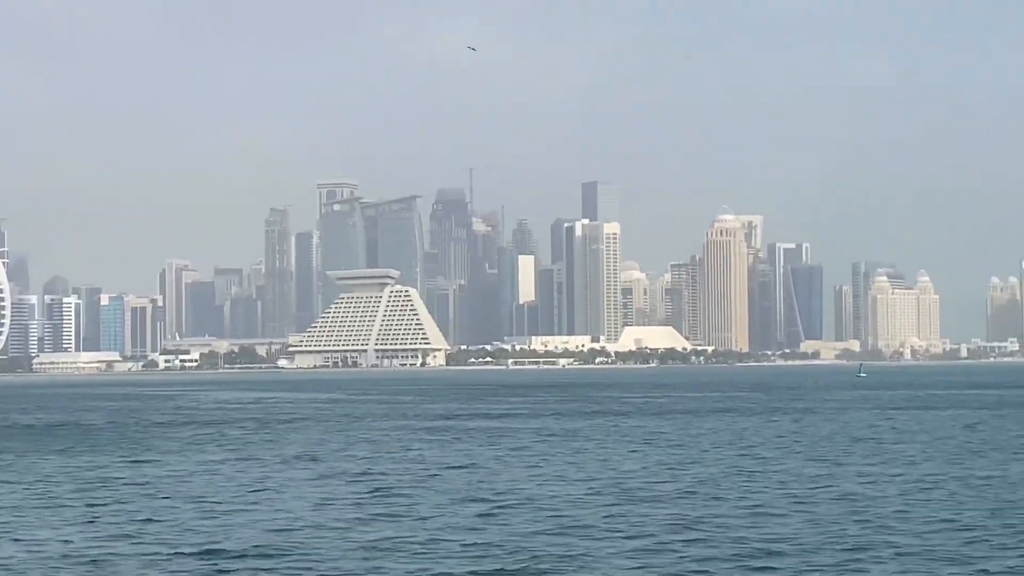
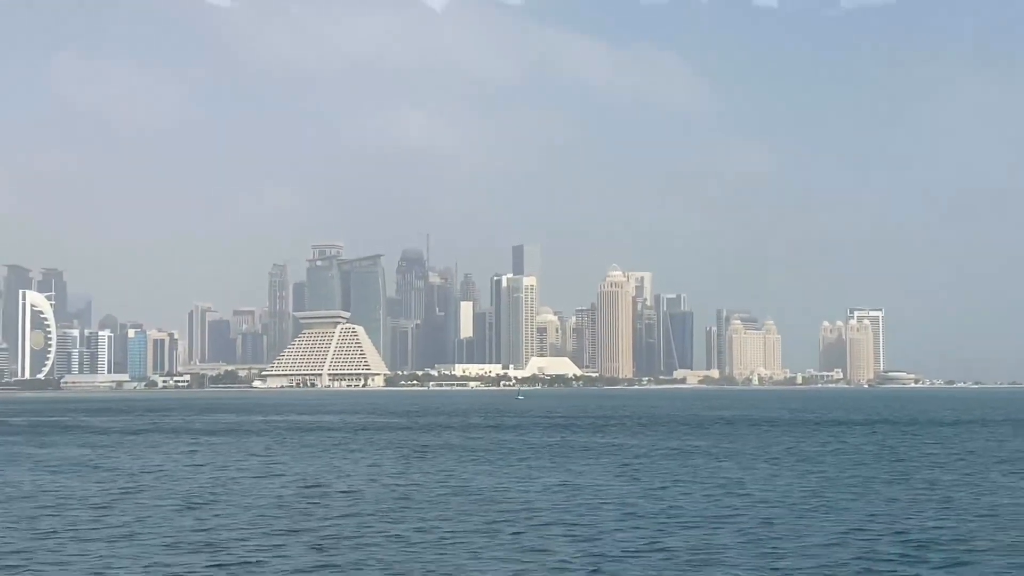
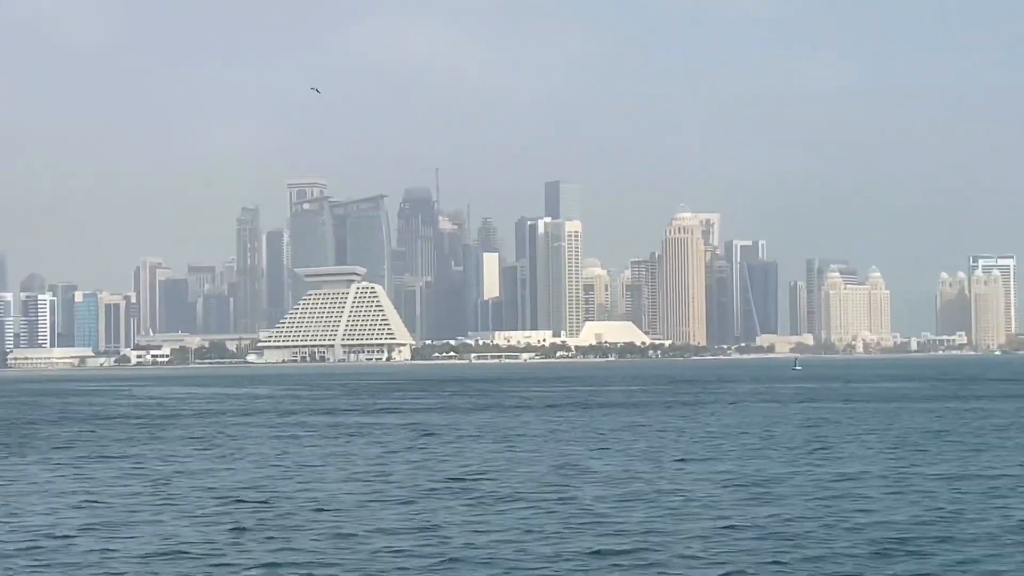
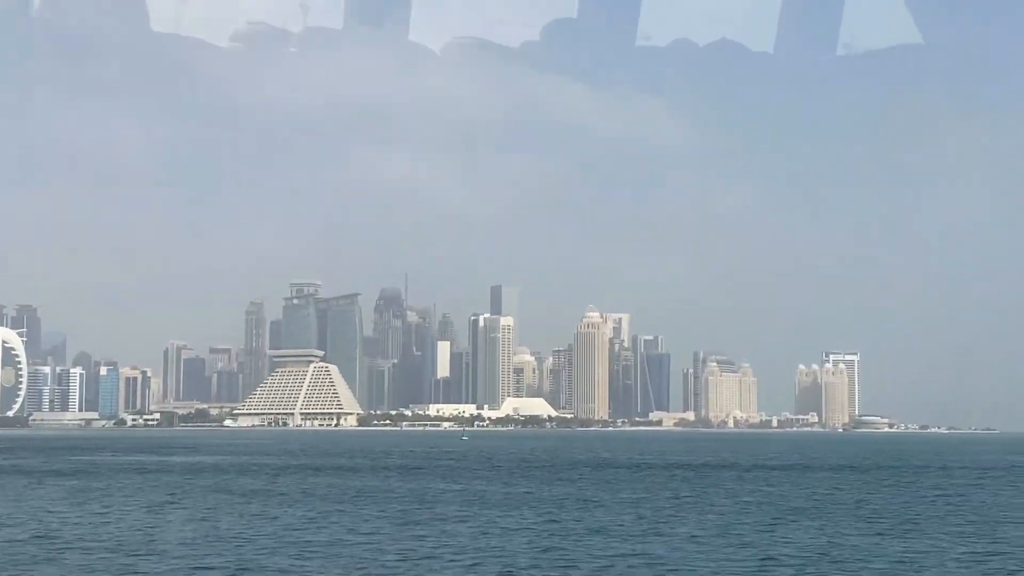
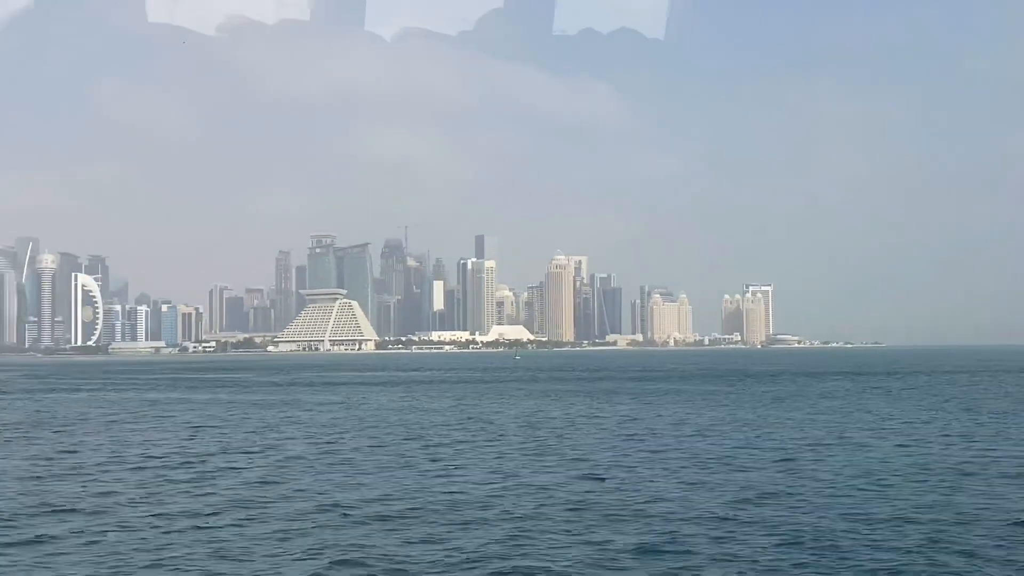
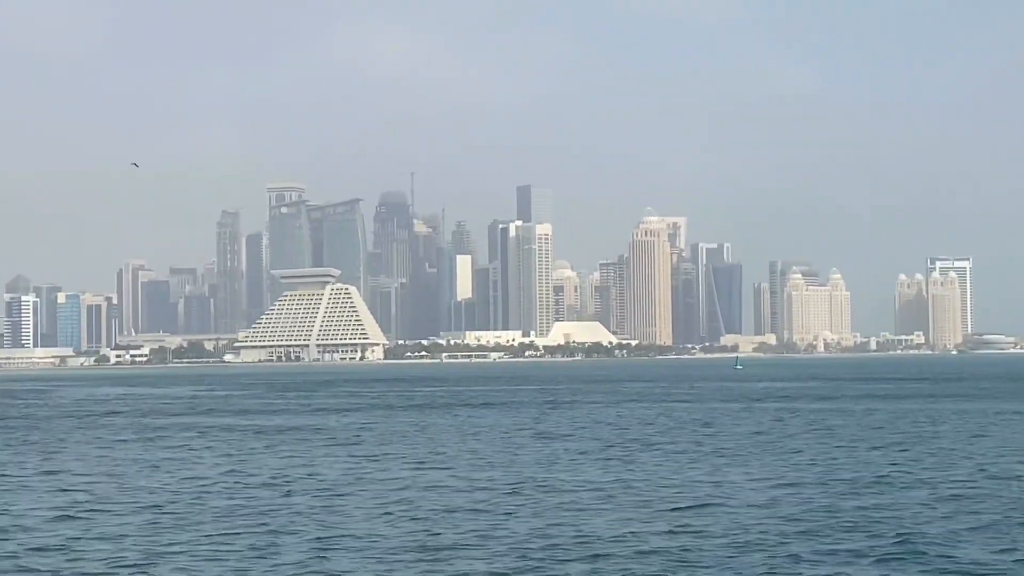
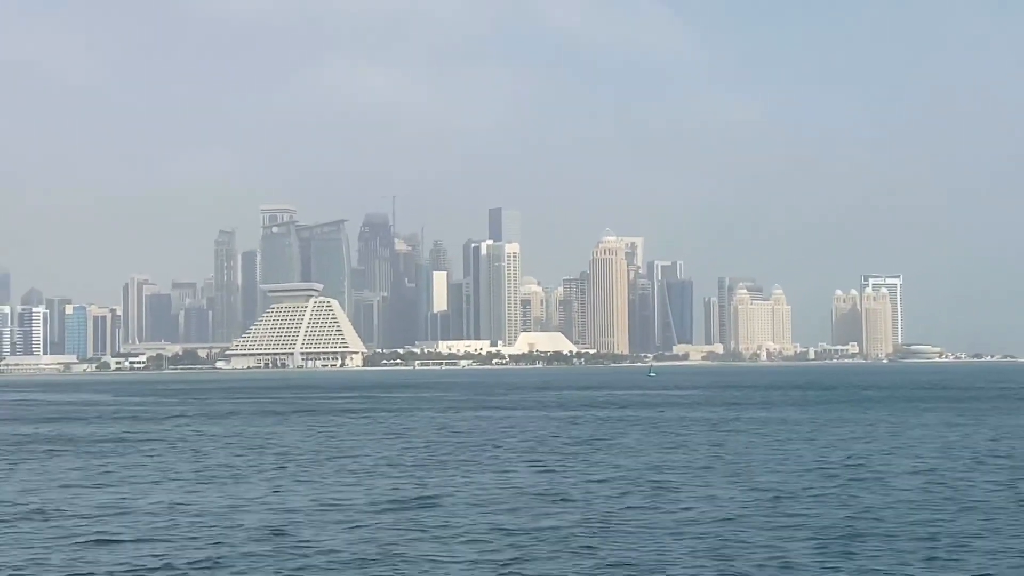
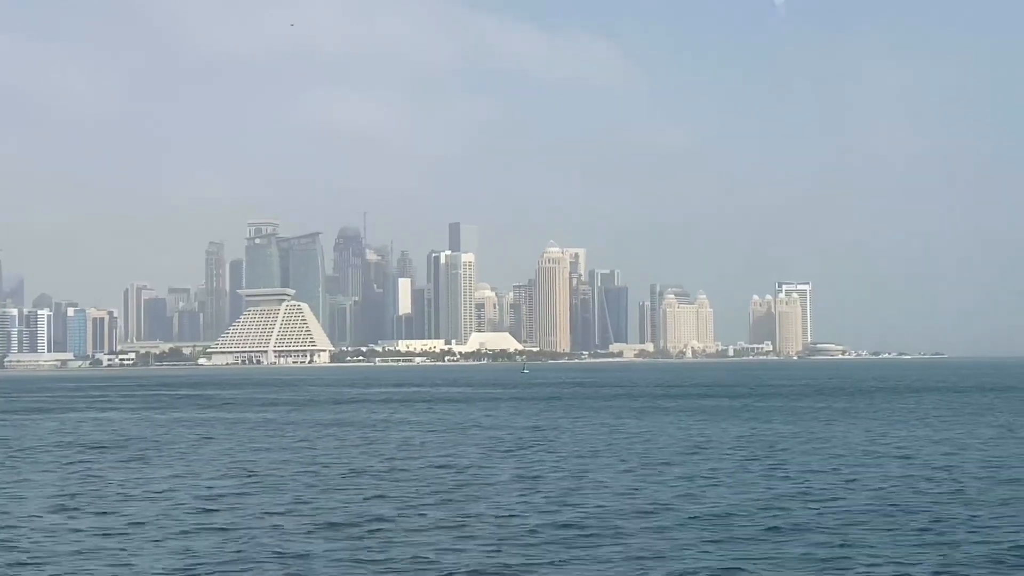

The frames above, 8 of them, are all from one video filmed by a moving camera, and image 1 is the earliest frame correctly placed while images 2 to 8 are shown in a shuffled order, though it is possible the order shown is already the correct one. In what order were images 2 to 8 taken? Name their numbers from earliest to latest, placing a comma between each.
3, 6, 7, 8, 5, 2, 4
